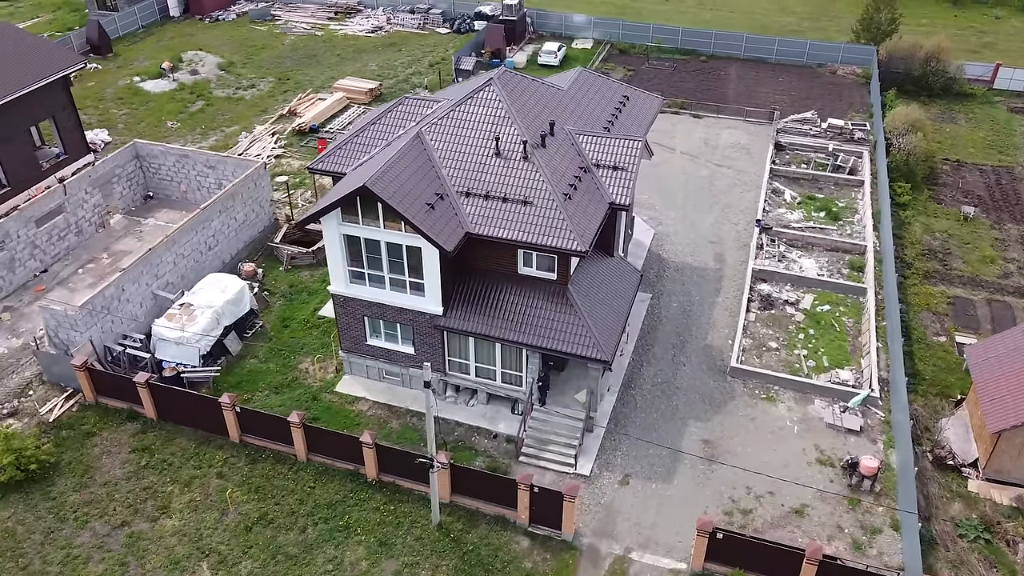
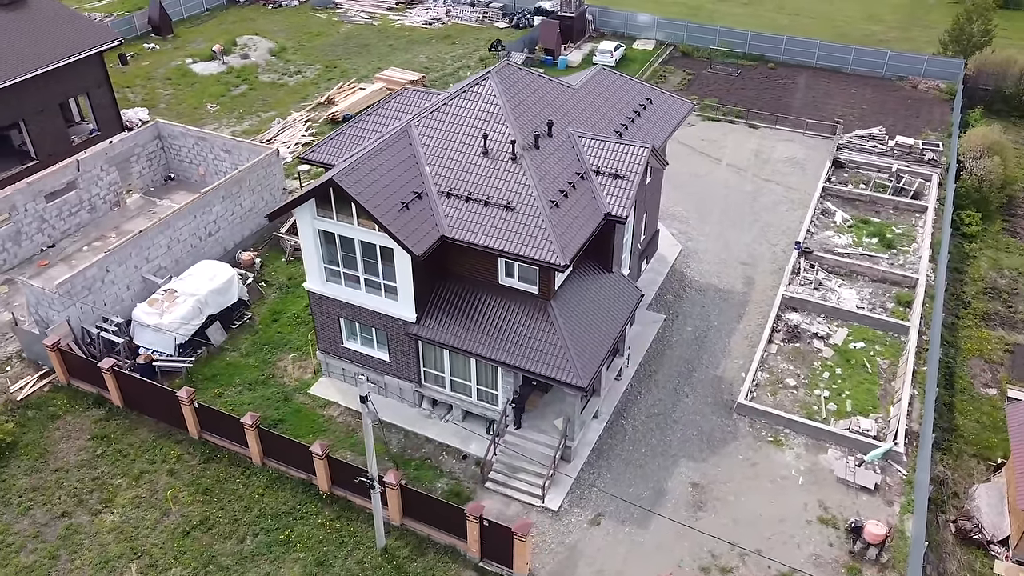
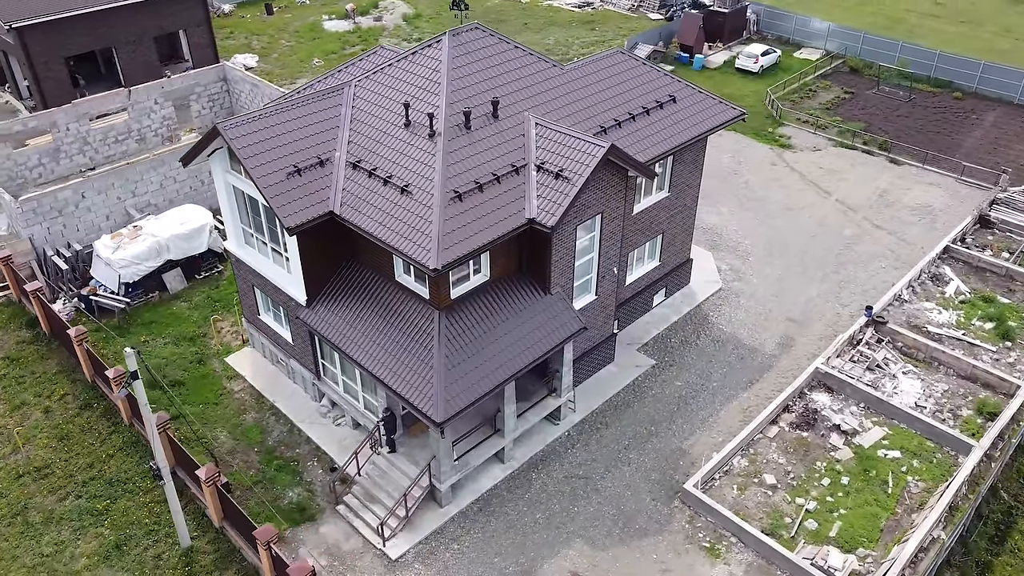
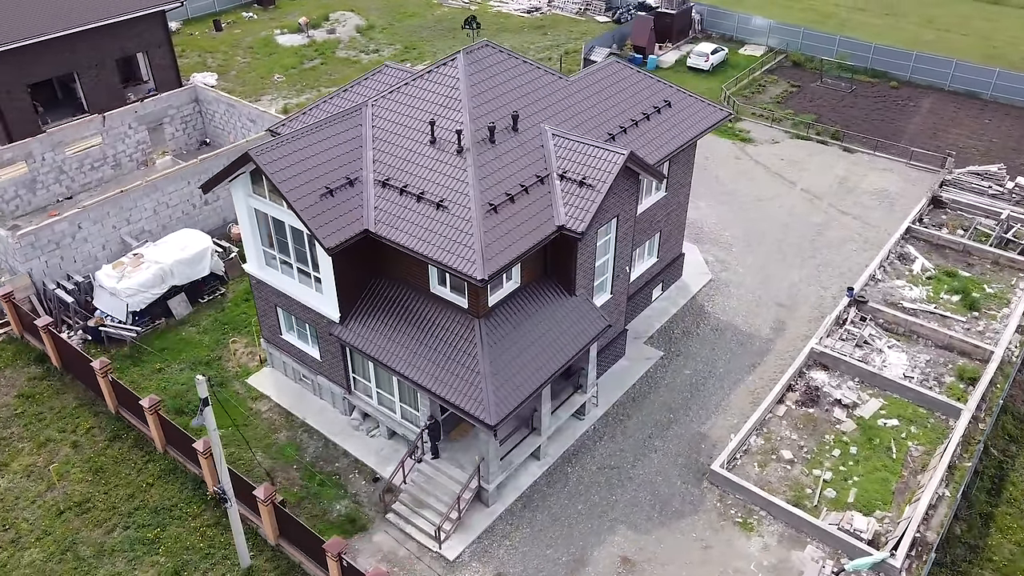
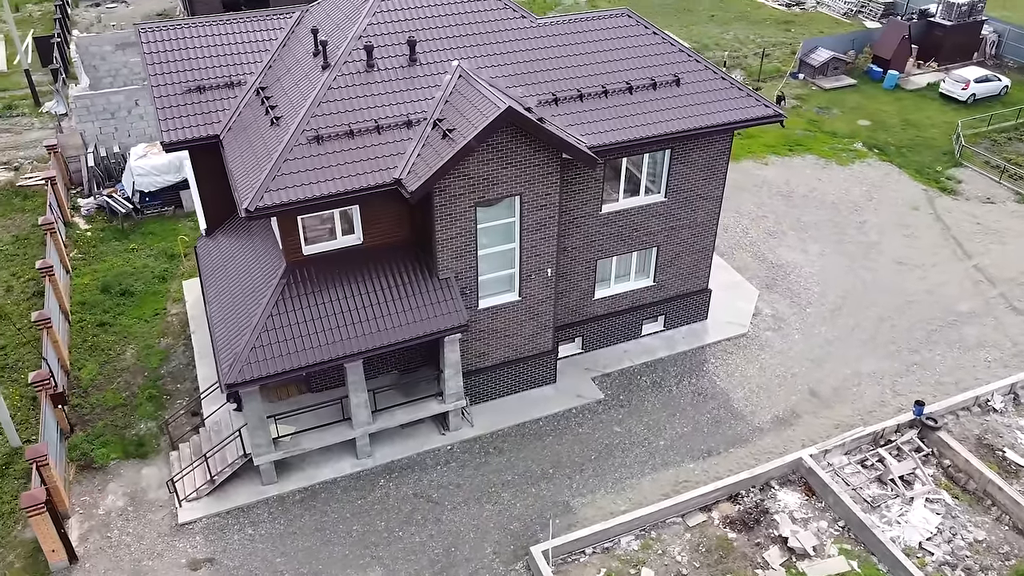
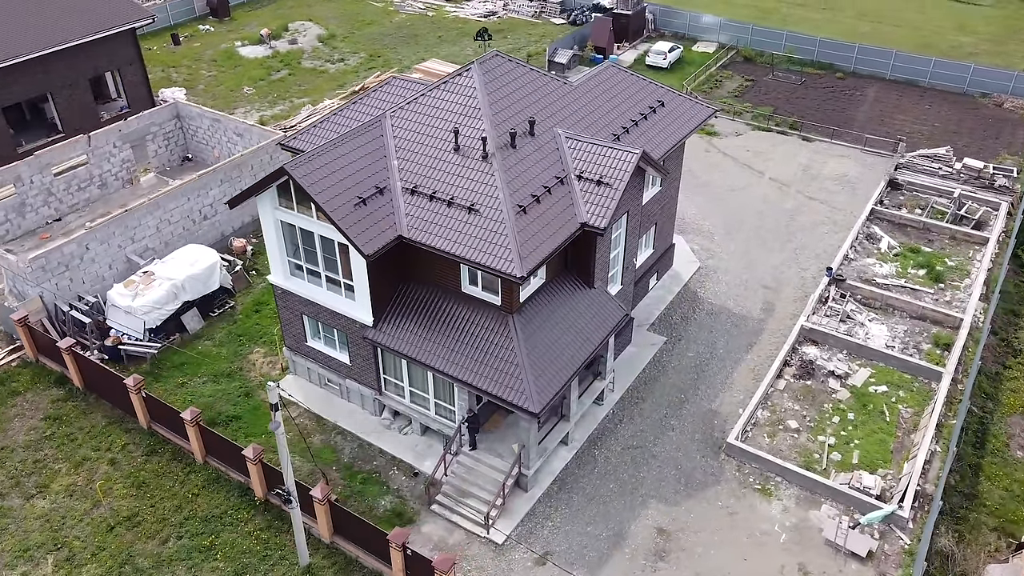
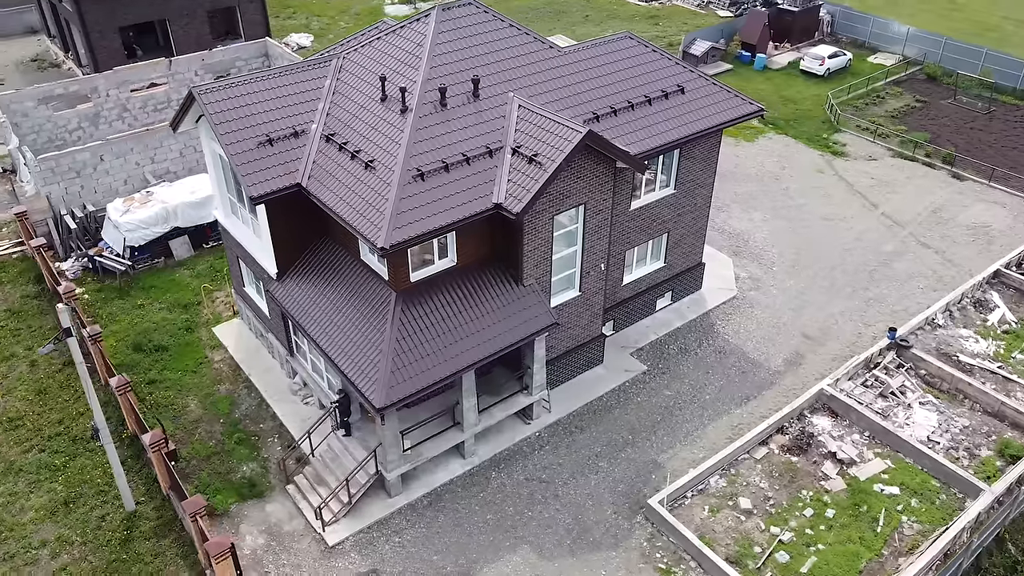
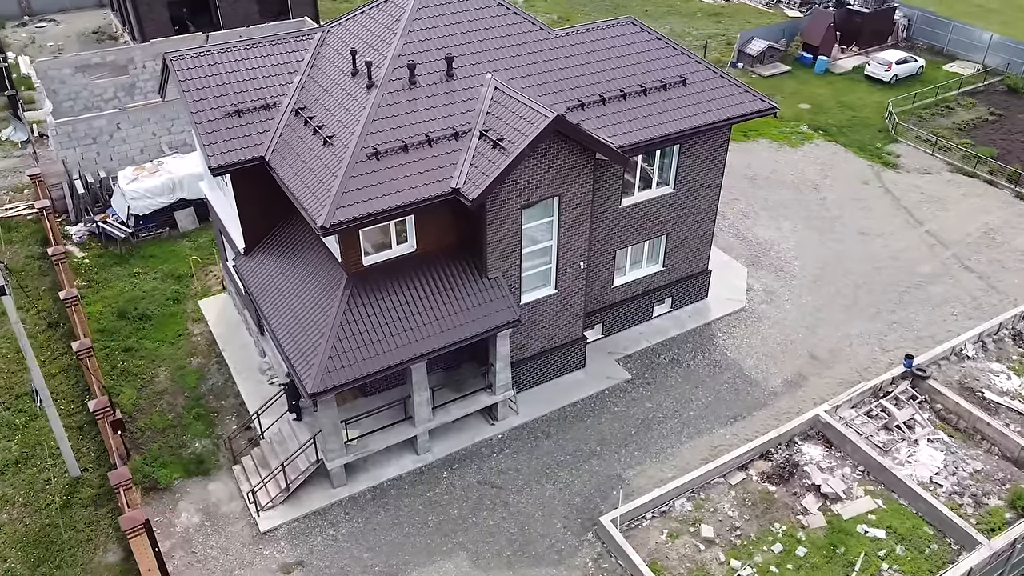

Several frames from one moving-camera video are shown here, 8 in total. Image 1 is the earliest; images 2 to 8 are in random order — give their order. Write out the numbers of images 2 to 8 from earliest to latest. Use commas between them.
2, 6, 4, 3, 7, 8, 5
